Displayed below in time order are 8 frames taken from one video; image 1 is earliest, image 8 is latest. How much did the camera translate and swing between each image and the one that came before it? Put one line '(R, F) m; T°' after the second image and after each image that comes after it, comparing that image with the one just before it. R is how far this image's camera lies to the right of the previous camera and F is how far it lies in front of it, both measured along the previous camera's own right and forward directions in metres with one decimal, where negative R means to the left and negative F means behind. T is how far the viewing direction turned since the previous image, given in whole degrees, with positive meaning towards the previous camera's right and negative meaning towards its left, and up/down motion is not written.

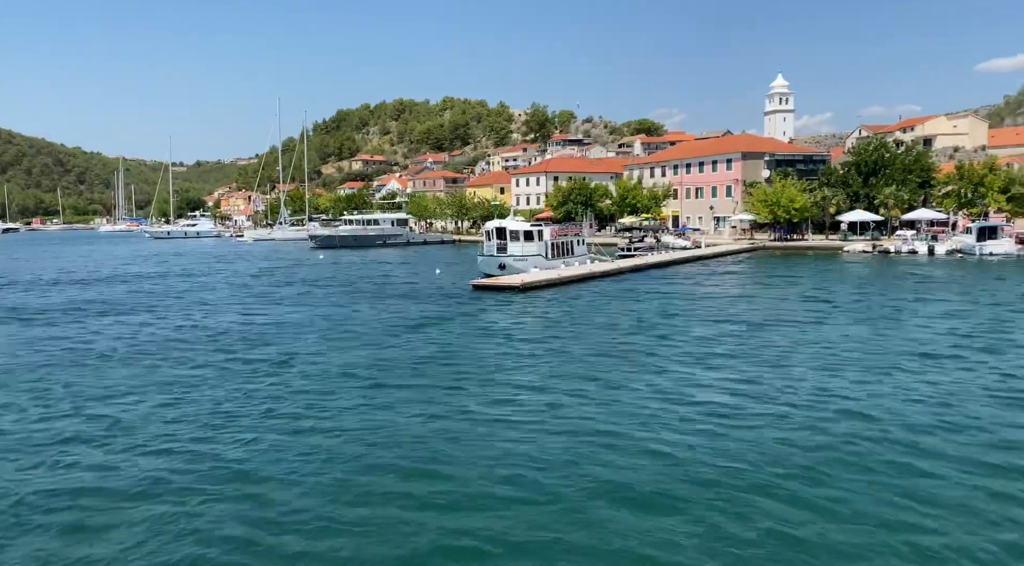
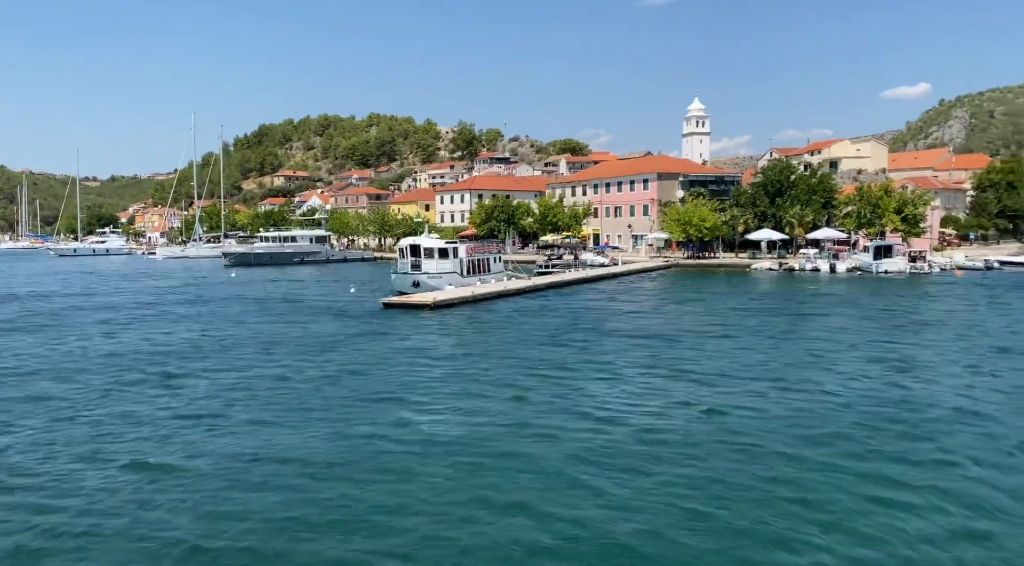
(+0.6, -0.6) m; +5°
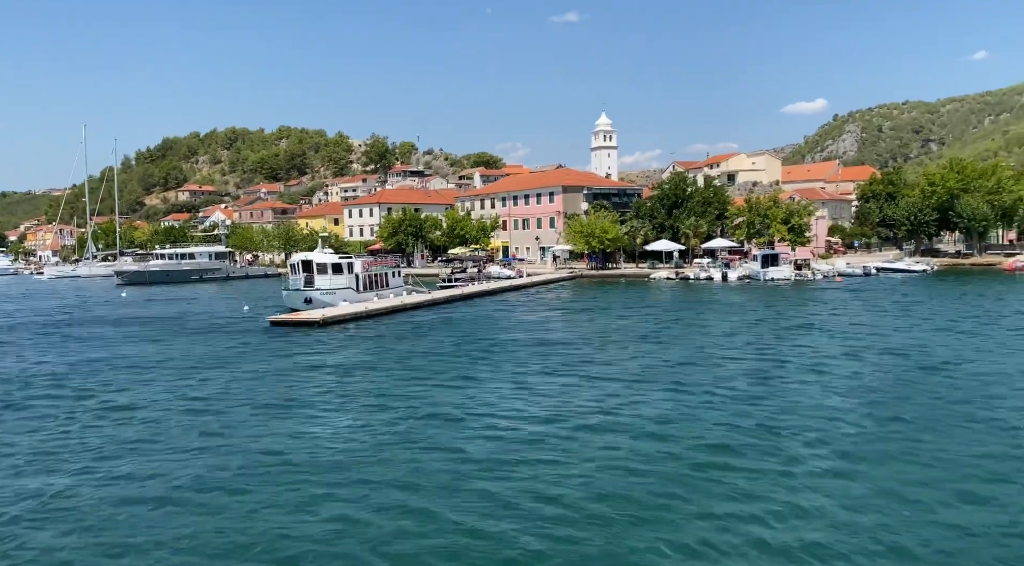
(+1.2, -1.0) m; +5°
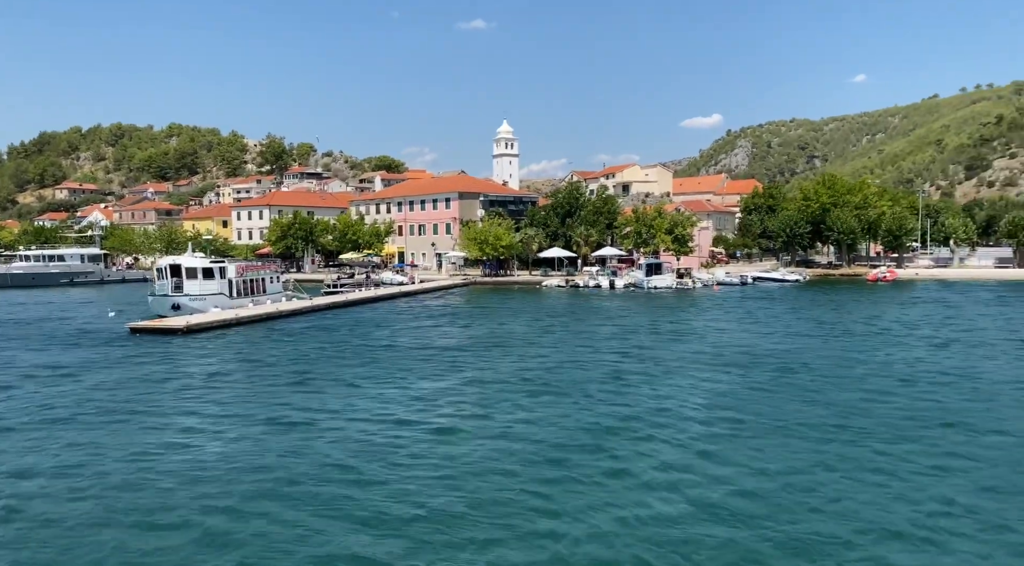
(+1.2, -0.4) m; +6°
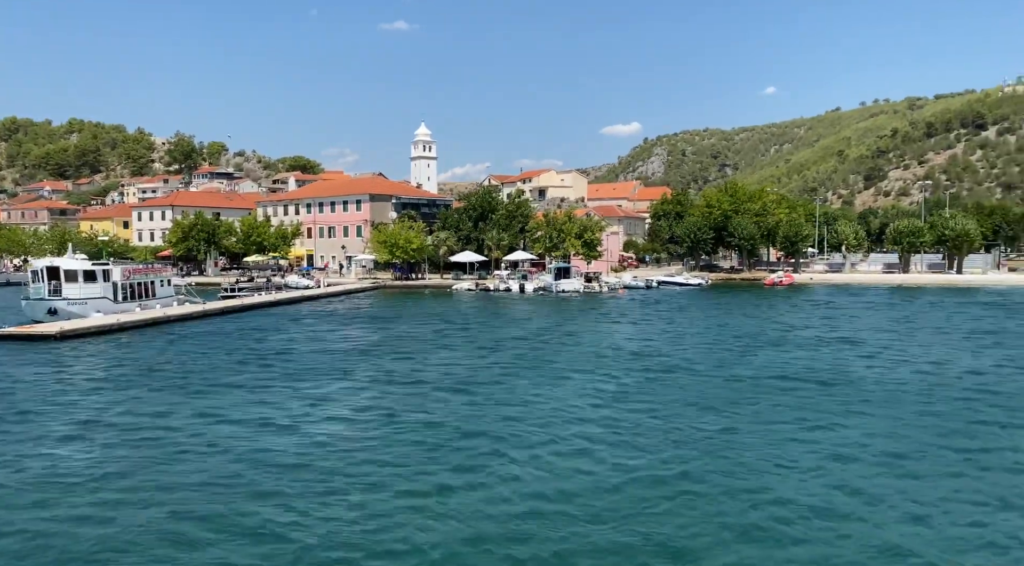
(+1.1, -0.2) m; +5°
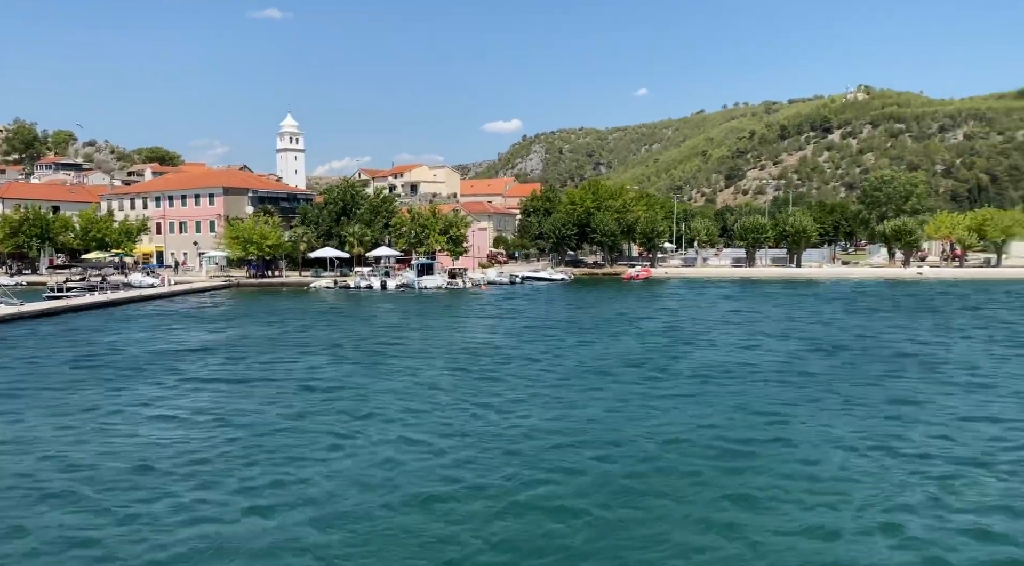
(+1.6, +0.3) m; +8°
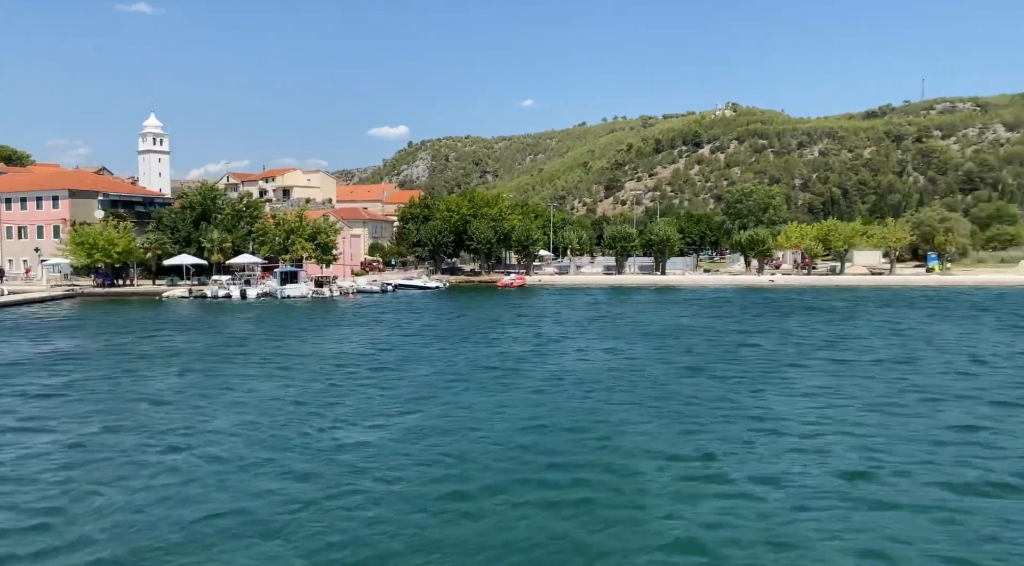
(+1.4, +0.7) m; +8°
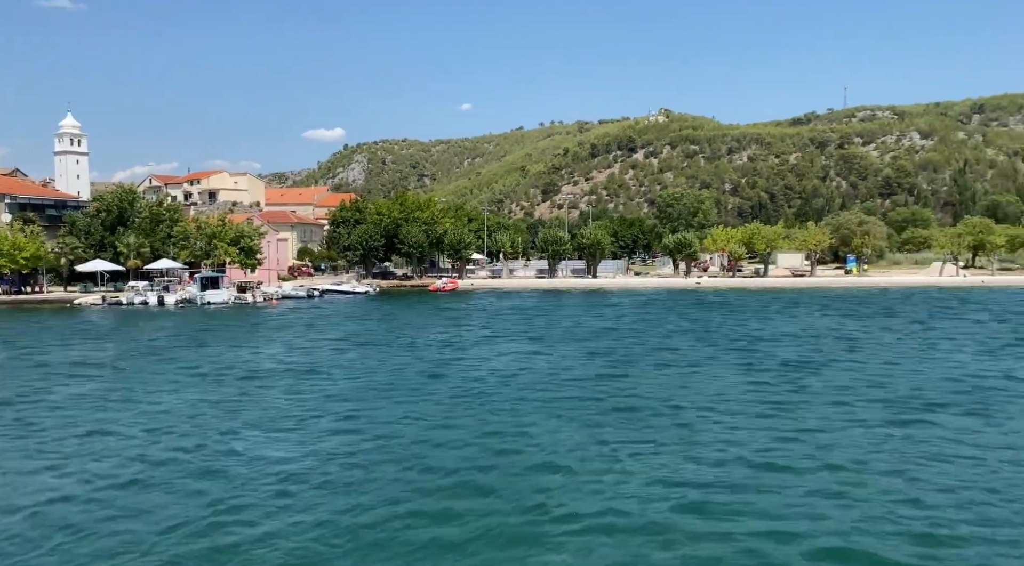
(+0.7, +0.5) m; +4°
